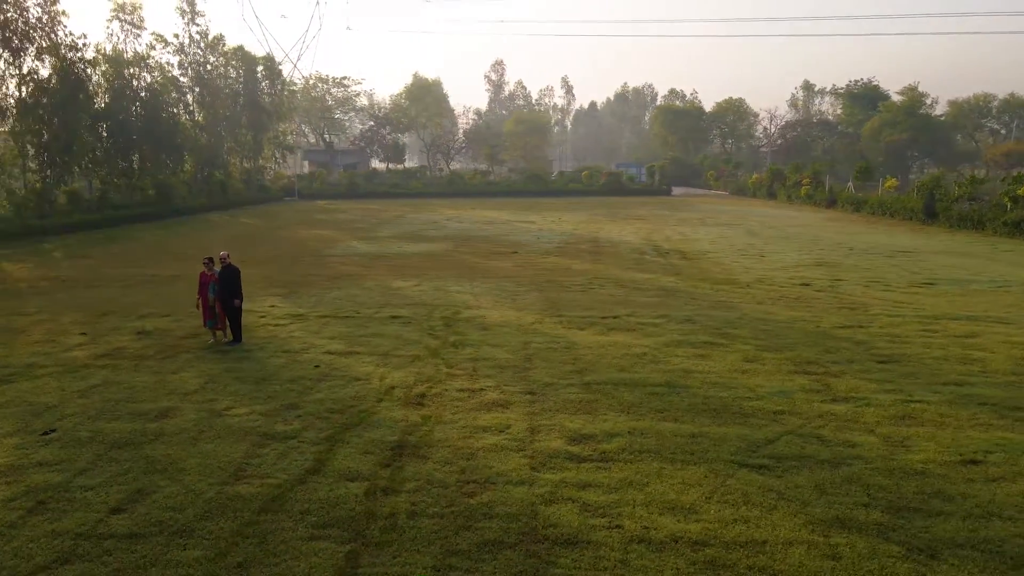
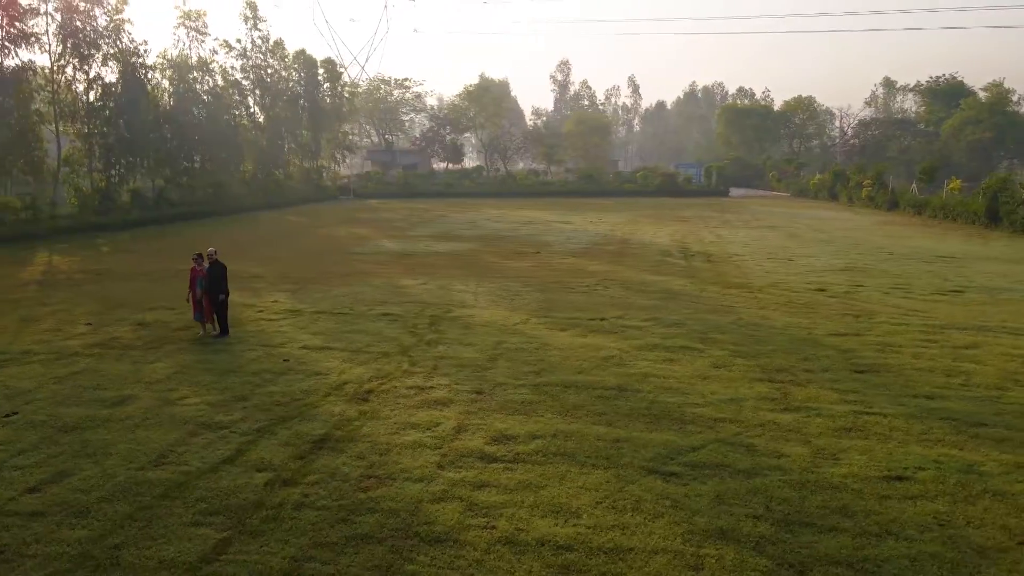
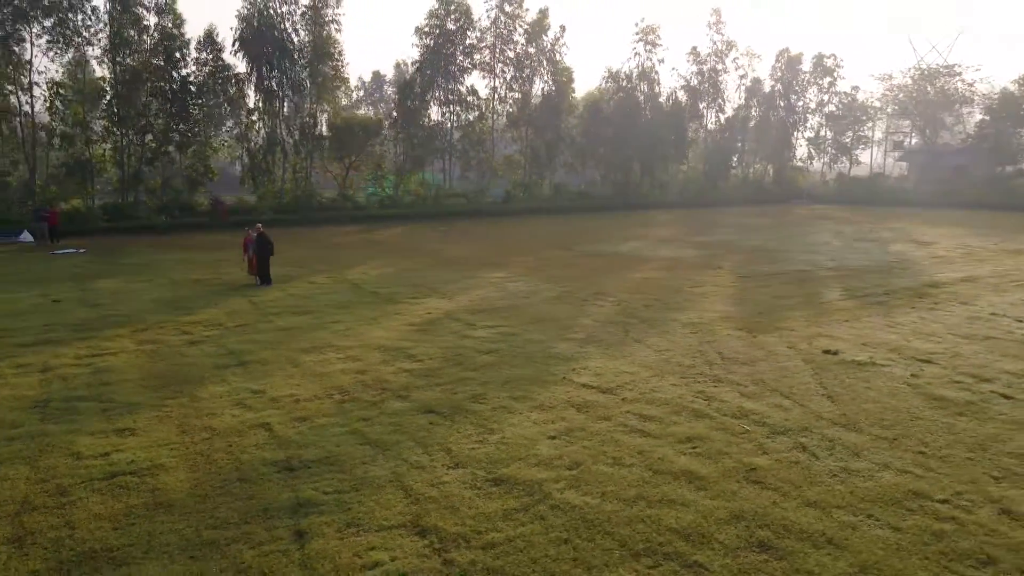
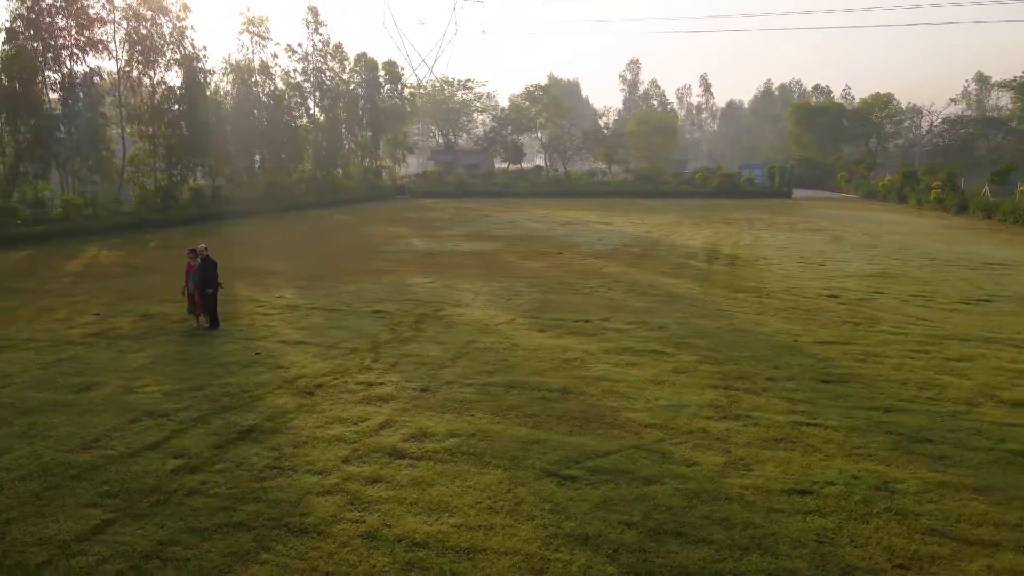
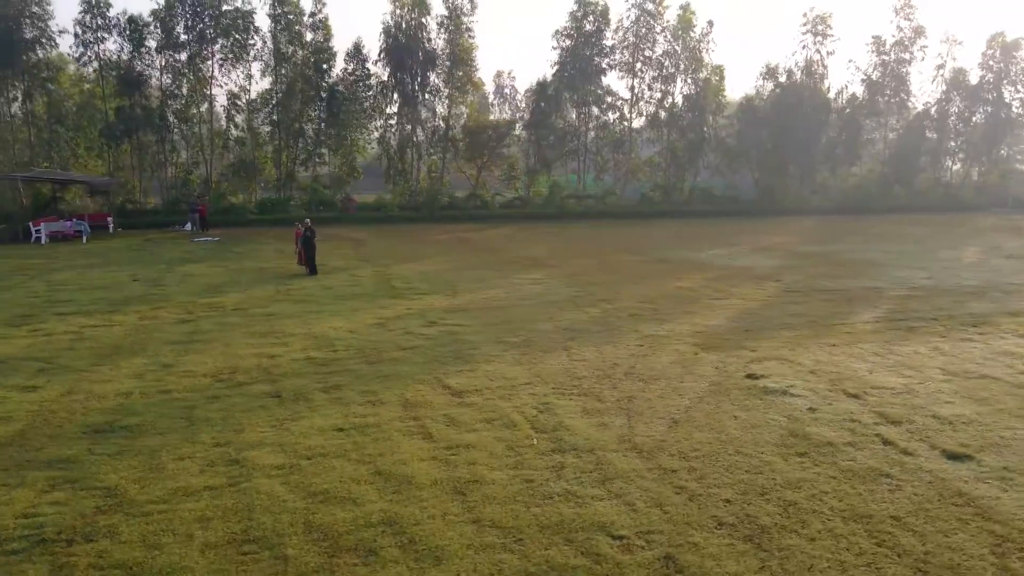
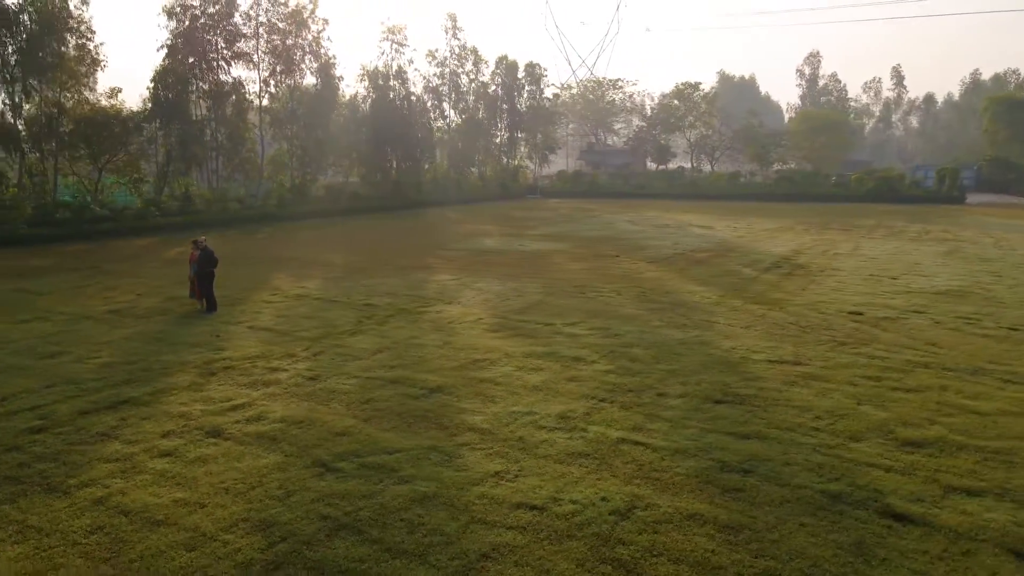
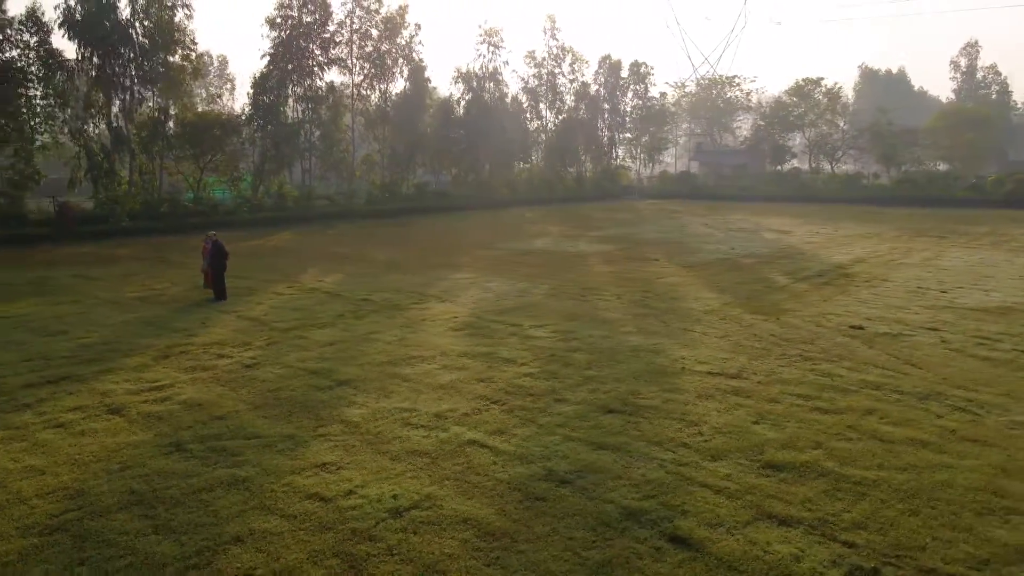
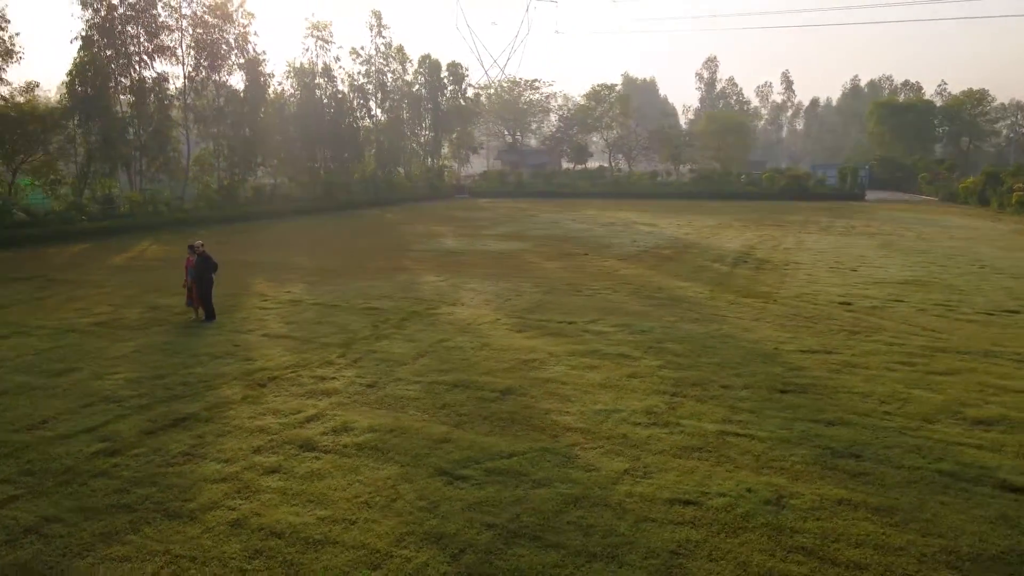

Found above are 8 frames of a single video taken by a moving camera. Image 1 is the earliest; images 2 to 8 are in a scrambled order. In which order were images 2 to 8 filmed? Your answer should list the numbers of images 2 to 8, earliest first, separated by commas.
2, 4, 8, 6, 7, 3, 5
